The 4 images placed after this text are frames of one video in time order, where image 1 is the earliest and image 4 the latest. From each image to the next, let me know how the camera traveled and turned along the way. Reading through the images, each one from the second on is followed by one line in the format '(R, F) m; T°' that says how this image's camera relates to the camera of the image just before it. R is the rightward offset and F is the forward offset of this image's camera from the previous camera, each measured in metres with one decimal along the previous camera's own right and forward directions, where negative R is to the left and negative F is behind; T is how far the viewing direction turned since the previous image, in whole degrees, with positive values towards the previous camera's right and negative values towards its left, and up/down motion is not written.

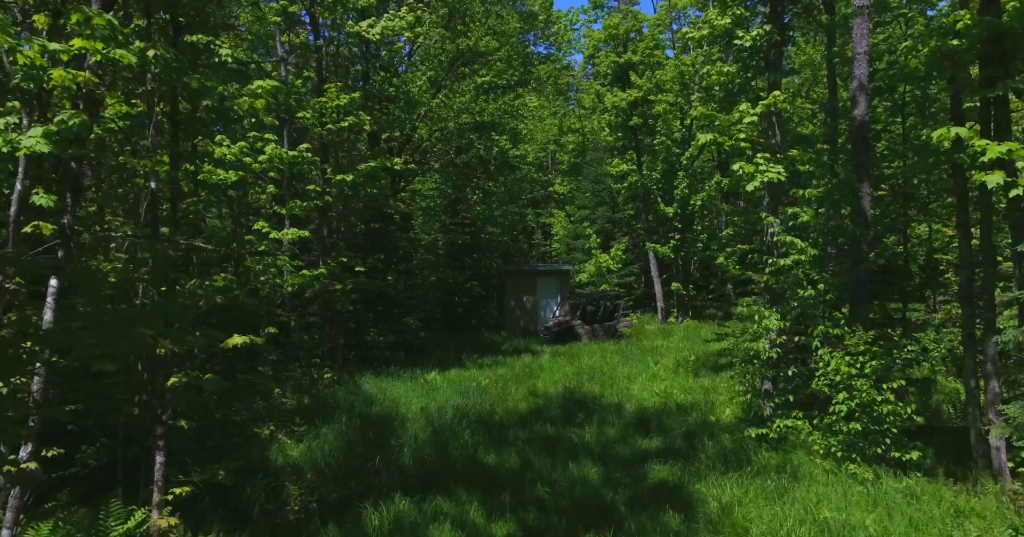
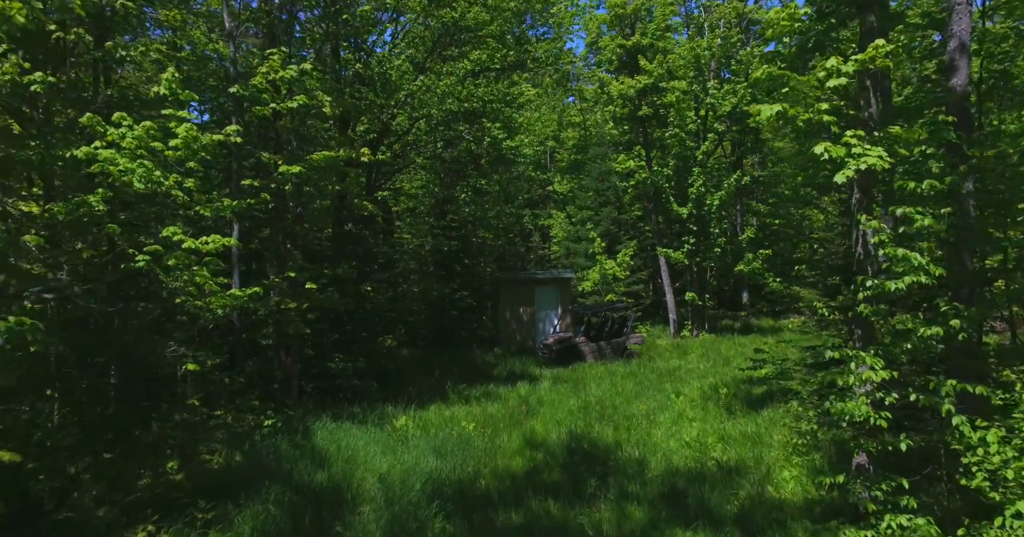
(+0.1, +2.2) m; 0°
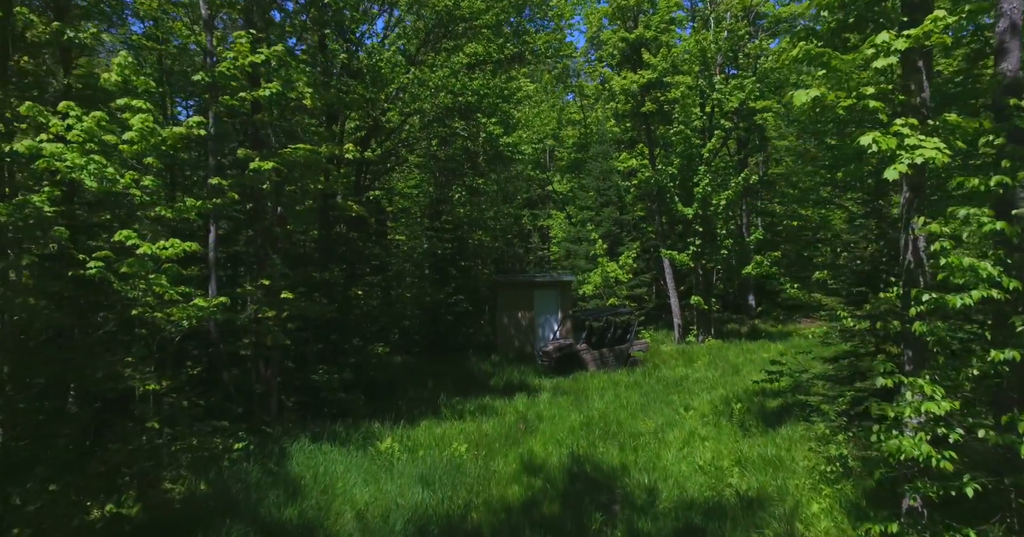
(0.0, +0.8) m; 0°
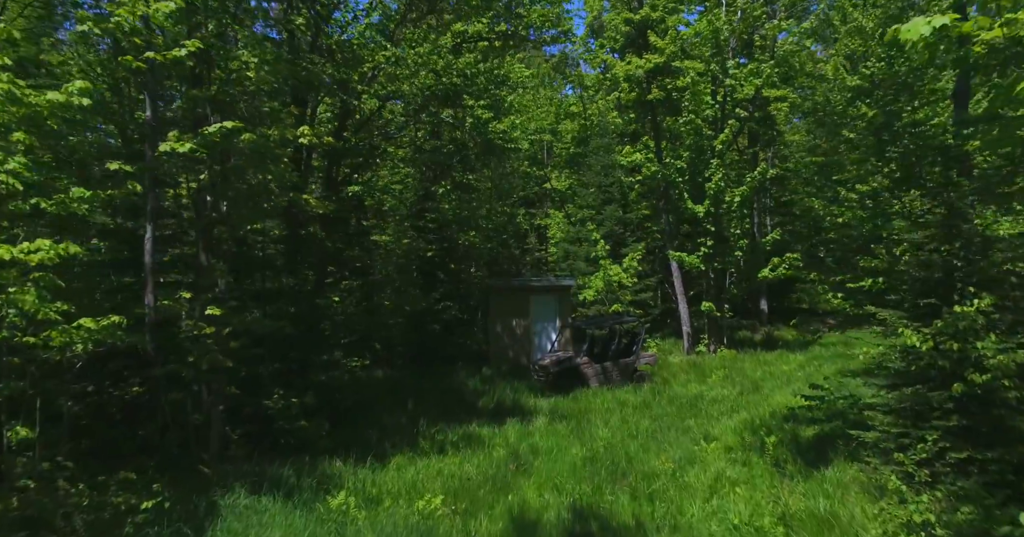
(+0.1, +1.6) m; 0°
